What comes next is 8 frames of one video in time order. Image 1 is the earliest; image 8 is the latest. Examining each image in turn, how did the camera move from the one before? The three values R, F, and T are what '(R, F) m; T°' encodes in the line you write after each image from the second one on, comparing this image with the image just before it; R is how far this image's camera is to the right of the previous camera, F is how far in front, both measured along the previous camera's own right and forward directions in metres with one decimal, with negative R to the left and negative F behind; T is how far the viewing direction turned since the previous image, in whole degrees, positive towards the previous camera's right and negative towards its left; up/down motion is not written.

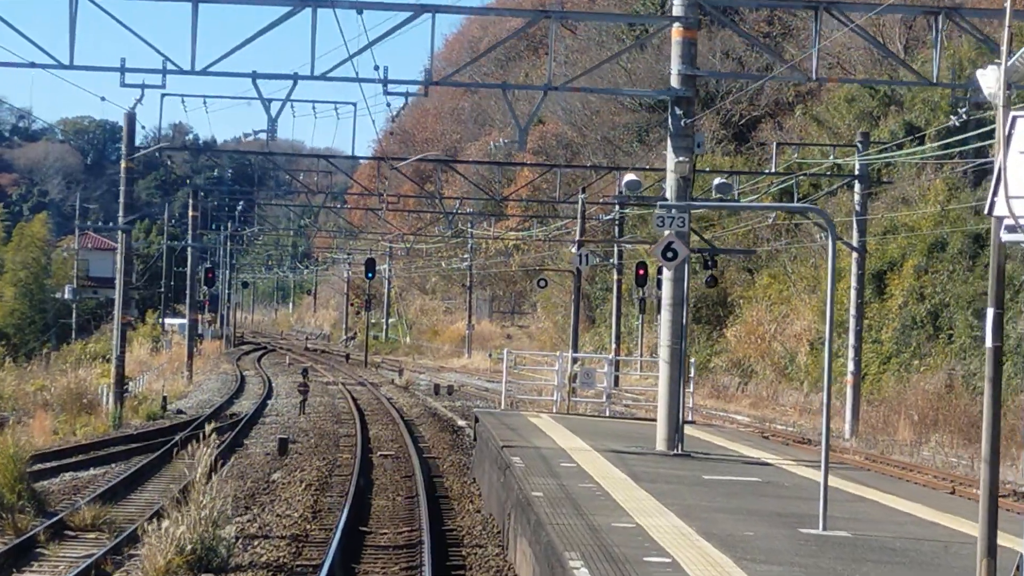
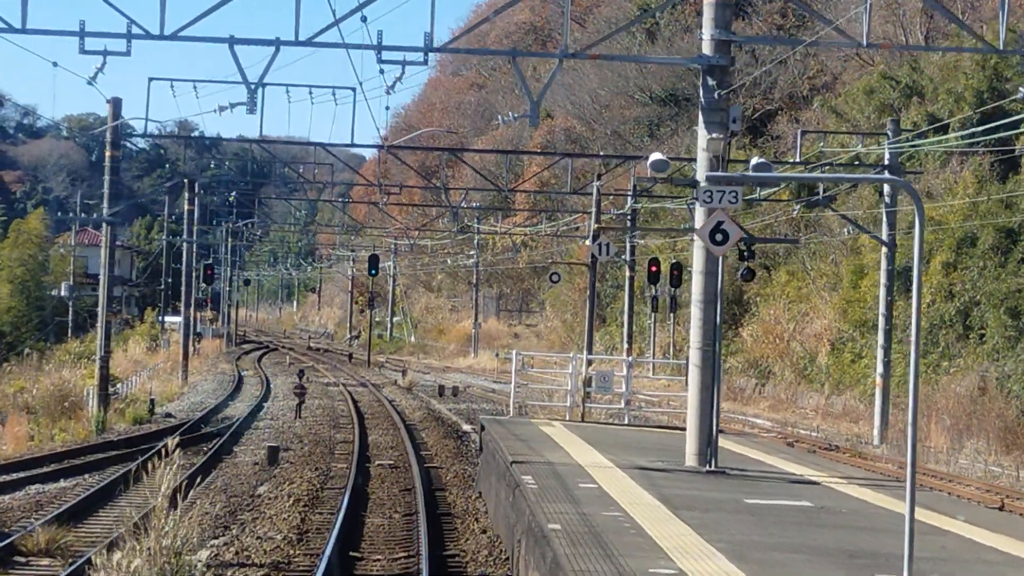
(0.0, +1.4) m; 0°
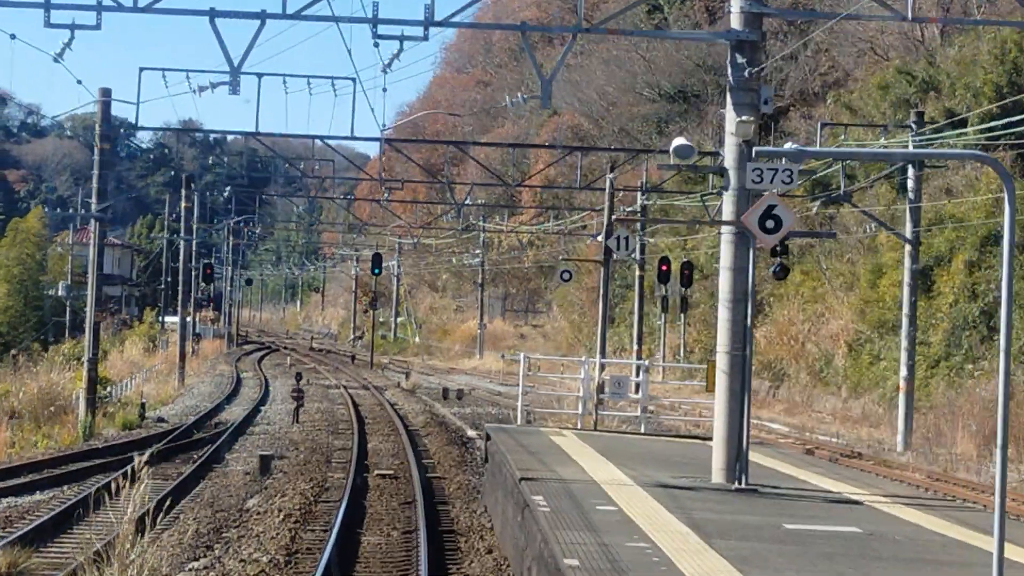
(0.0, +1.0) m; 0°
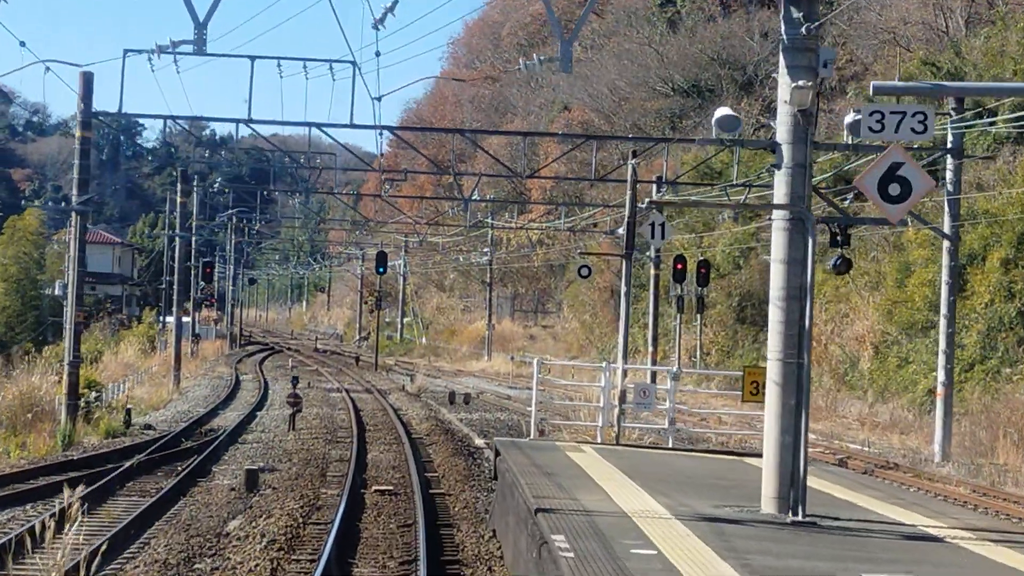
(0.0, +1.4) m; 0°
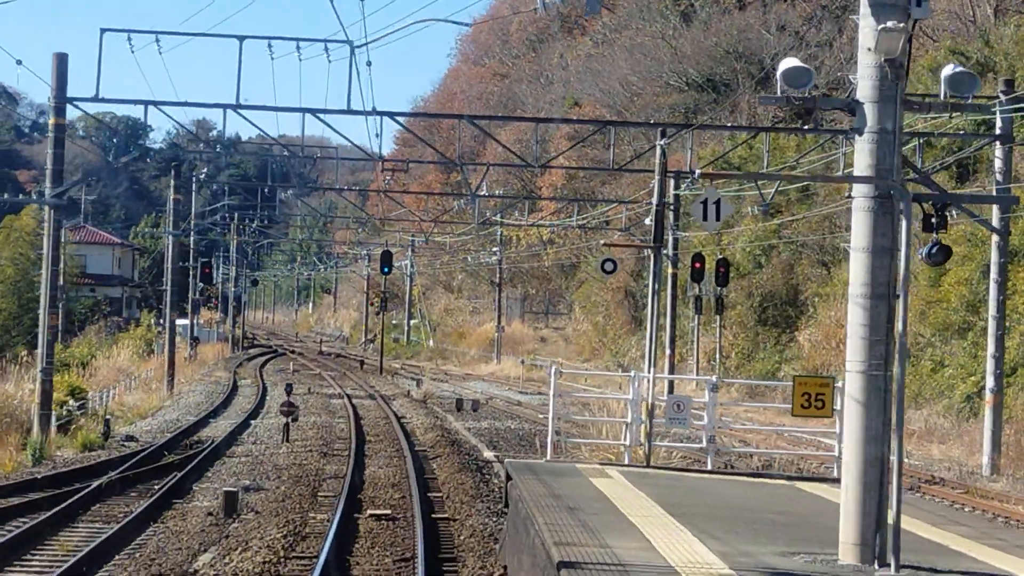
(0.0, +1.6) m; 0°
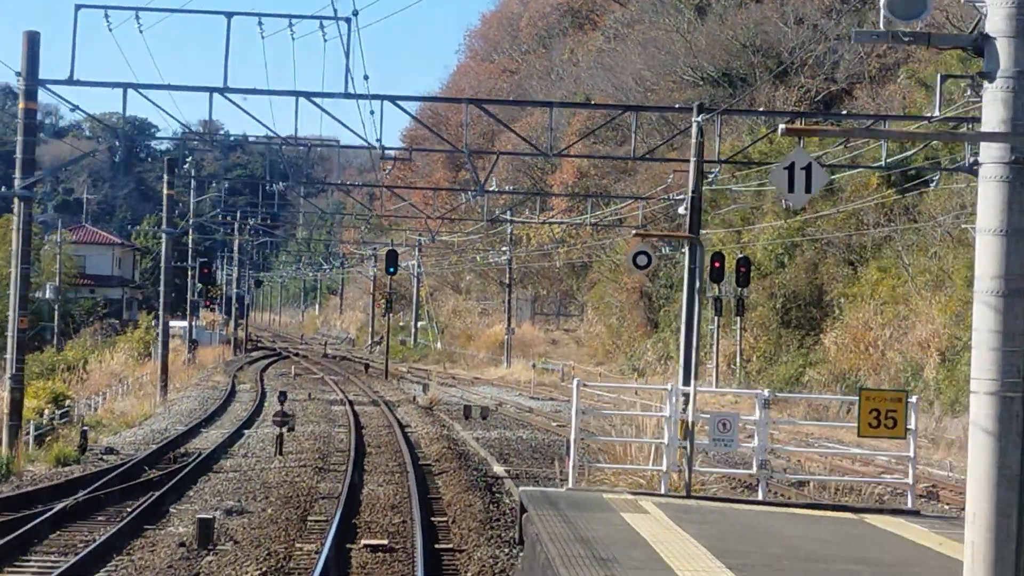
(0.0, +1.6) m; 0°
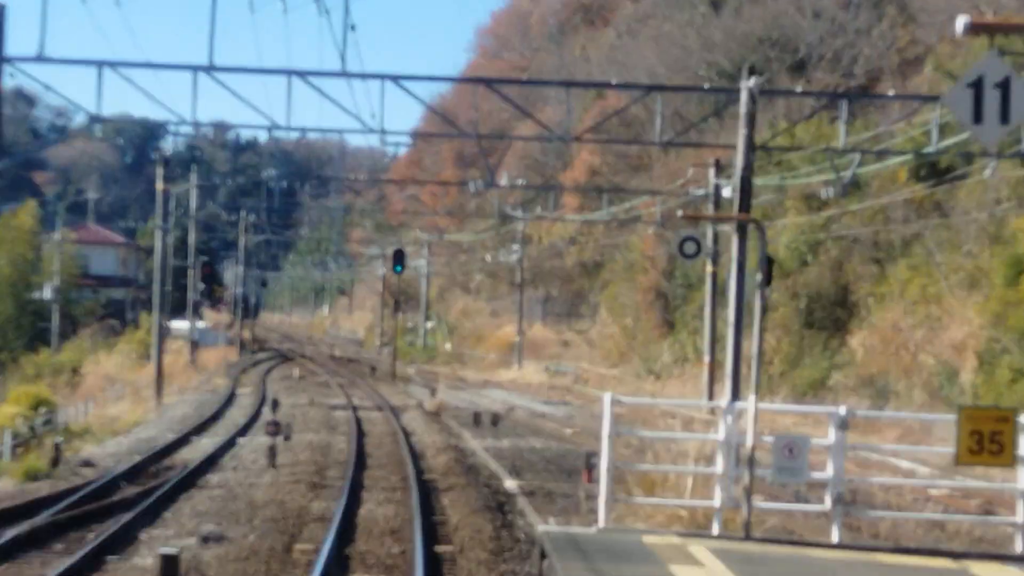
(0.0, +1.4) m; 0°
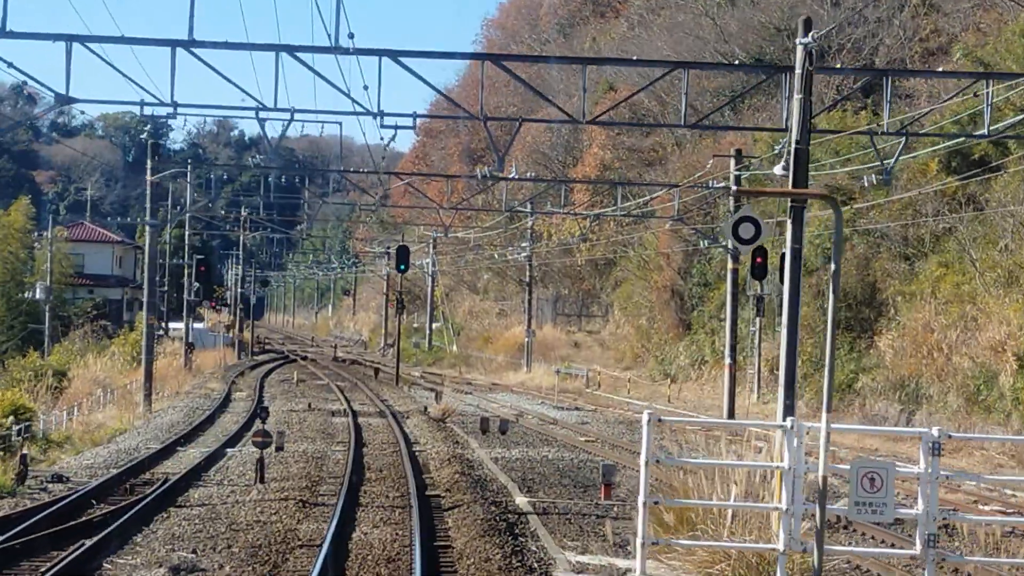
(-0.1, +1.5) m; 0°
